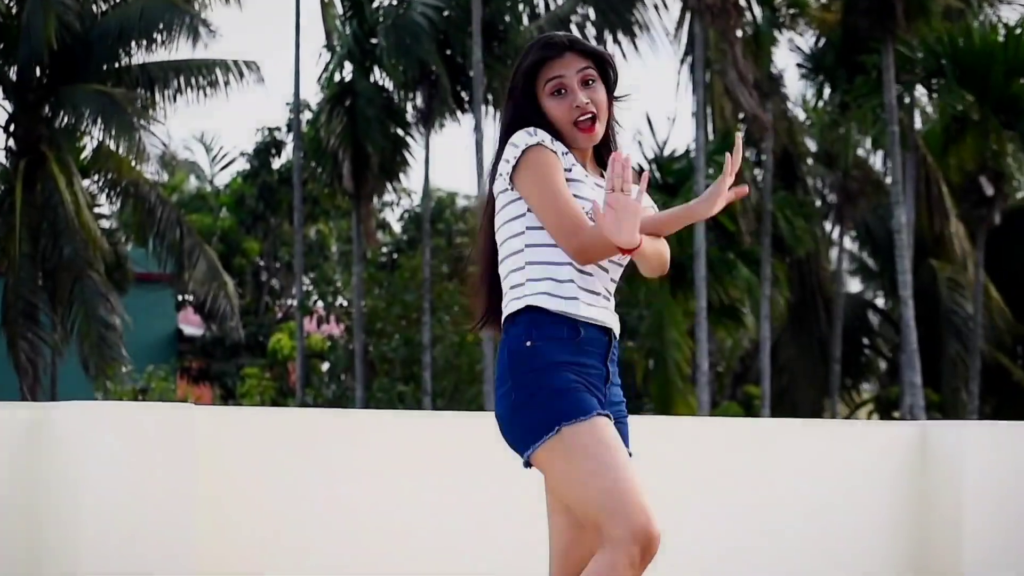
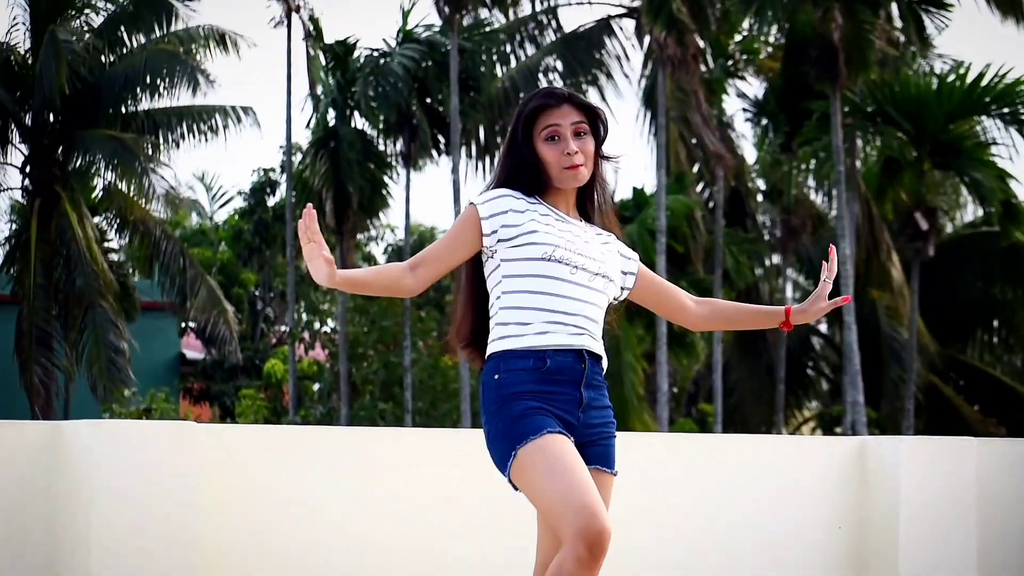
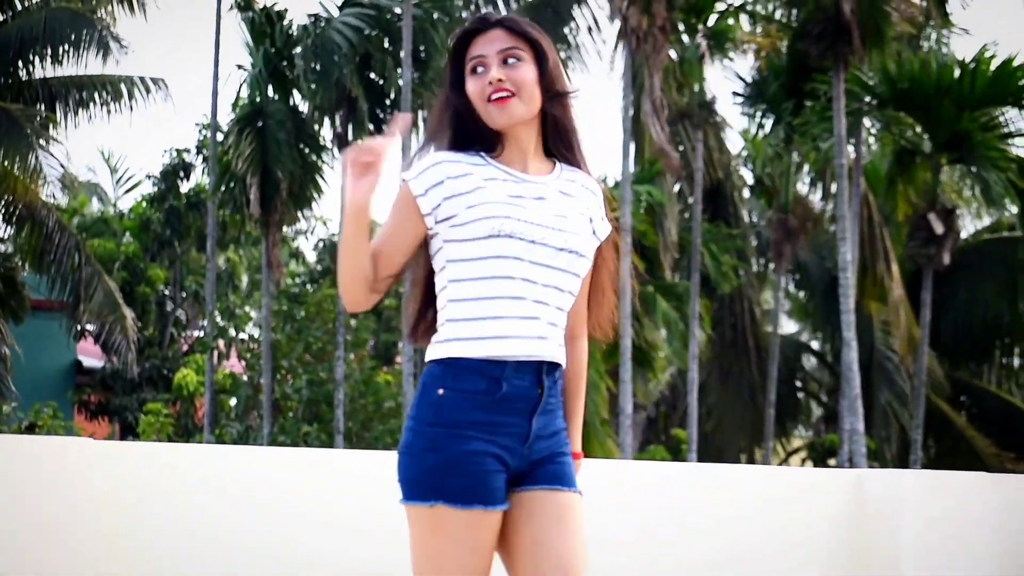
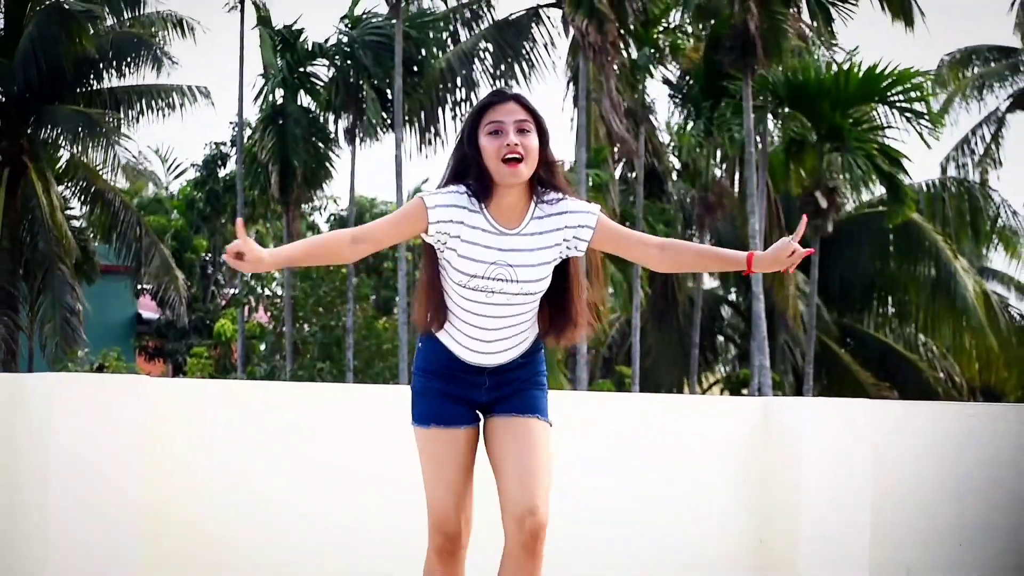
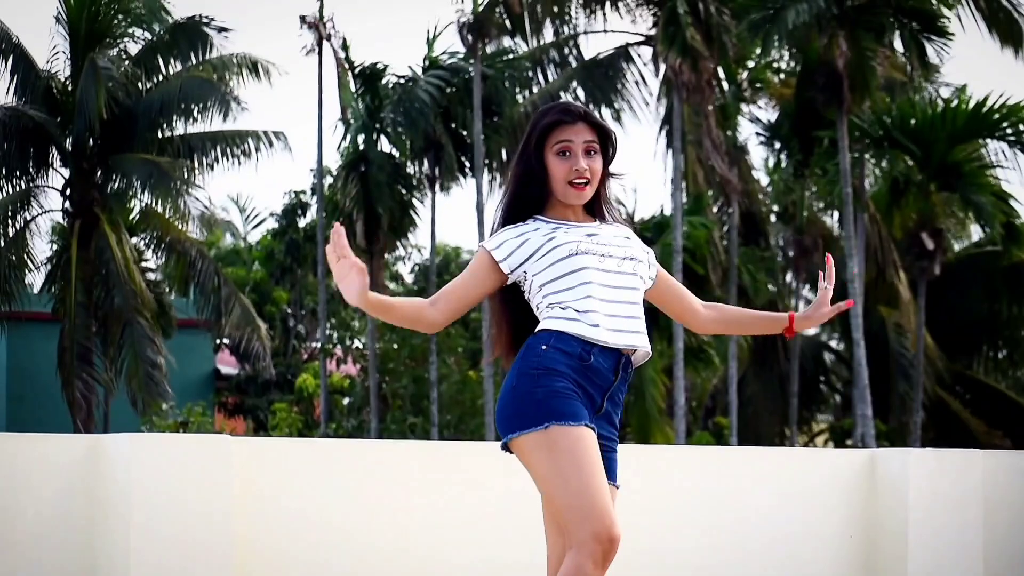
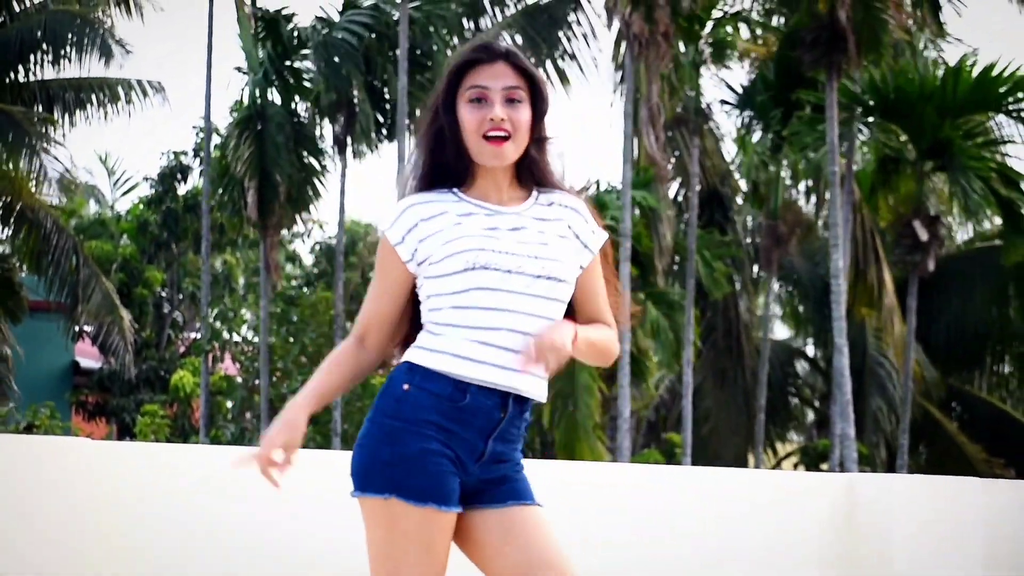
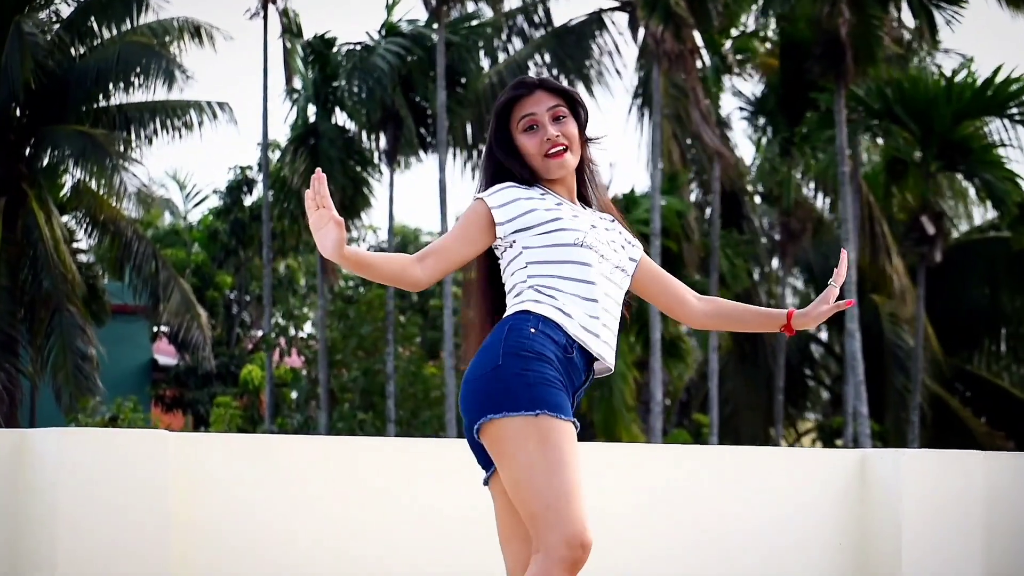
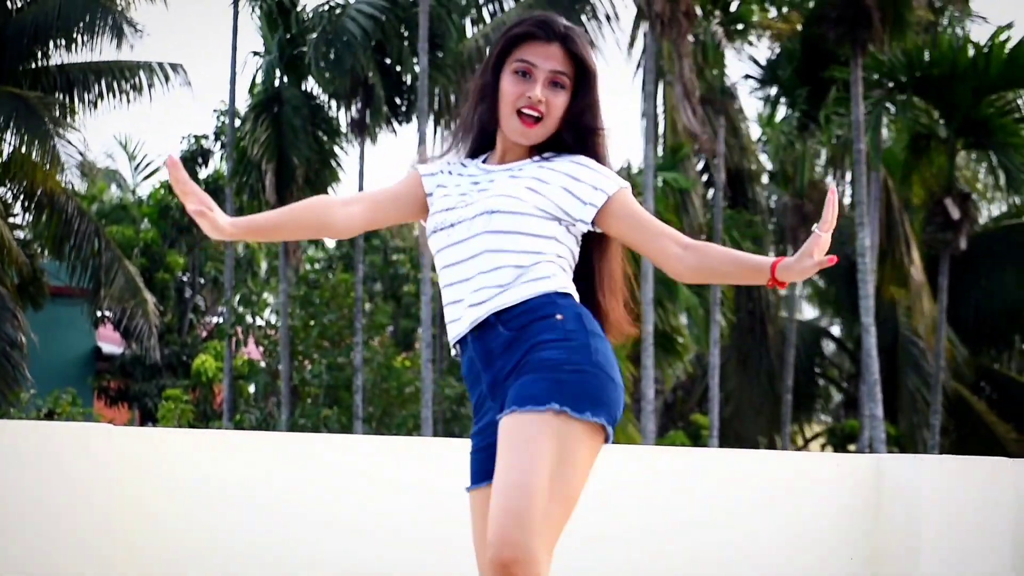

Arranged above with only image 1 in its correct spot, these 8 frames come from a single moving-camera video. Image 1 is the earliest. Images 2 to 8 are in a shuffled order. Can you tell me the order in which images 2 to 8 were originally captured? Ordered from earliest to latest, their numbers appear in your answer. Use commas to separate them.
5, 2, 7, 8, 3, 6, 4
